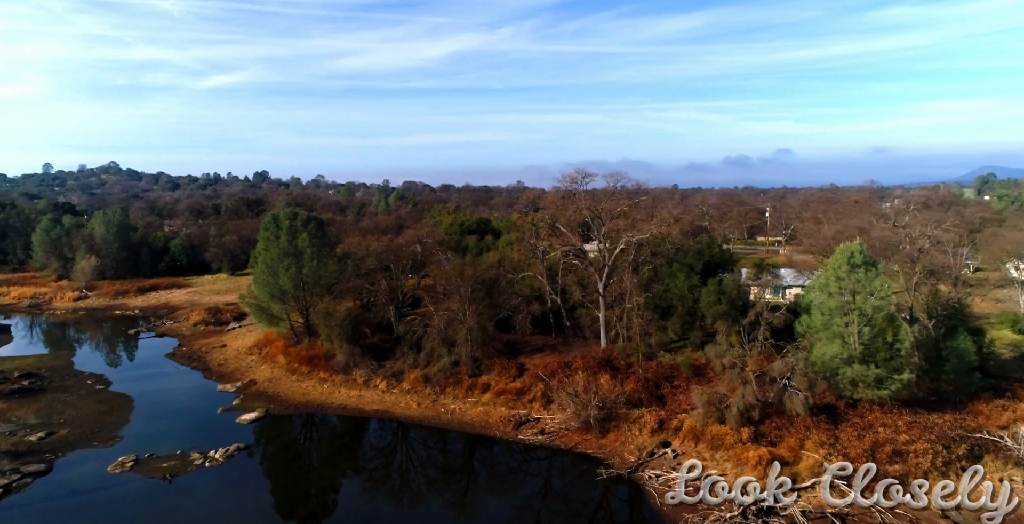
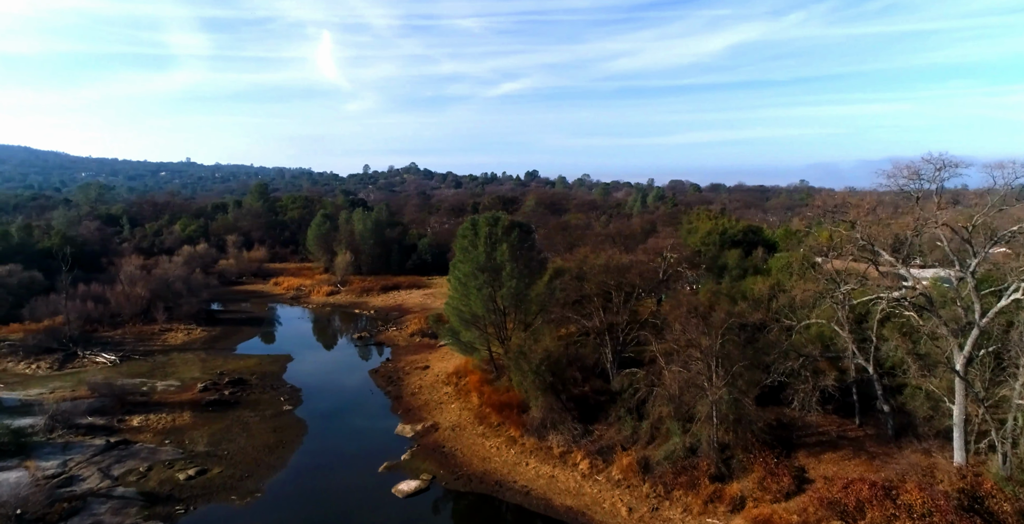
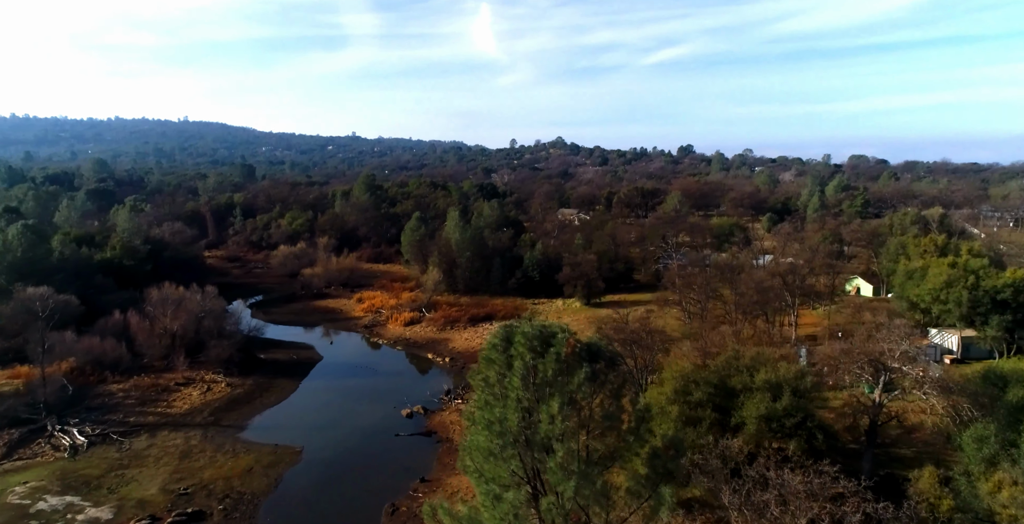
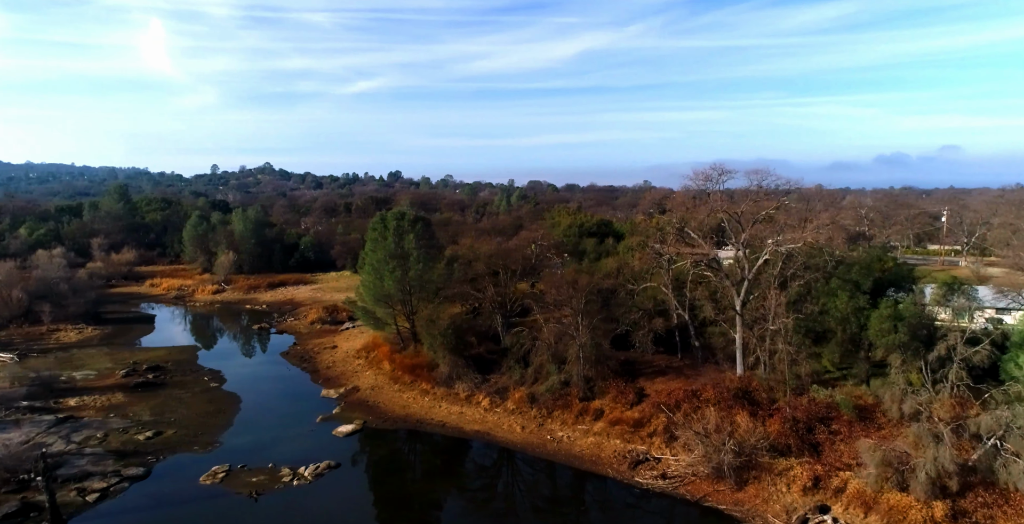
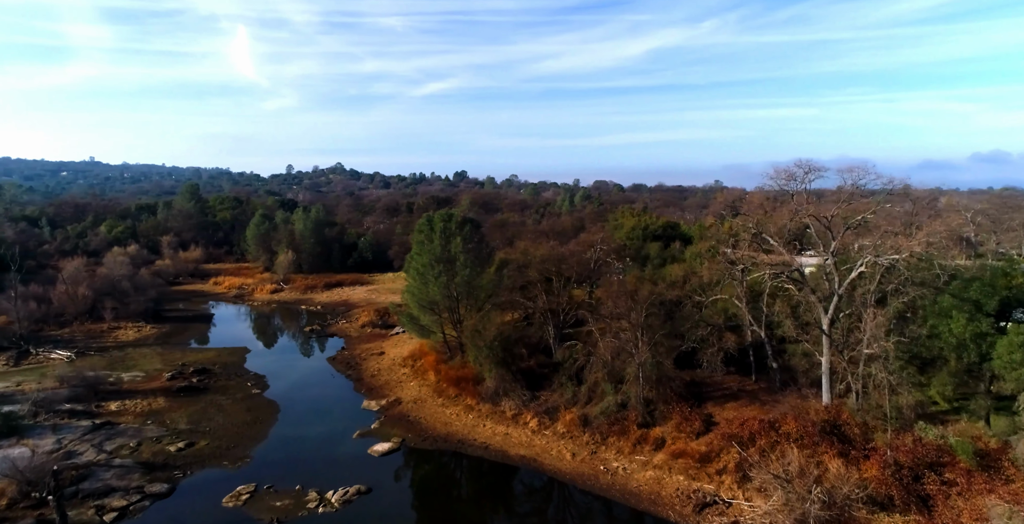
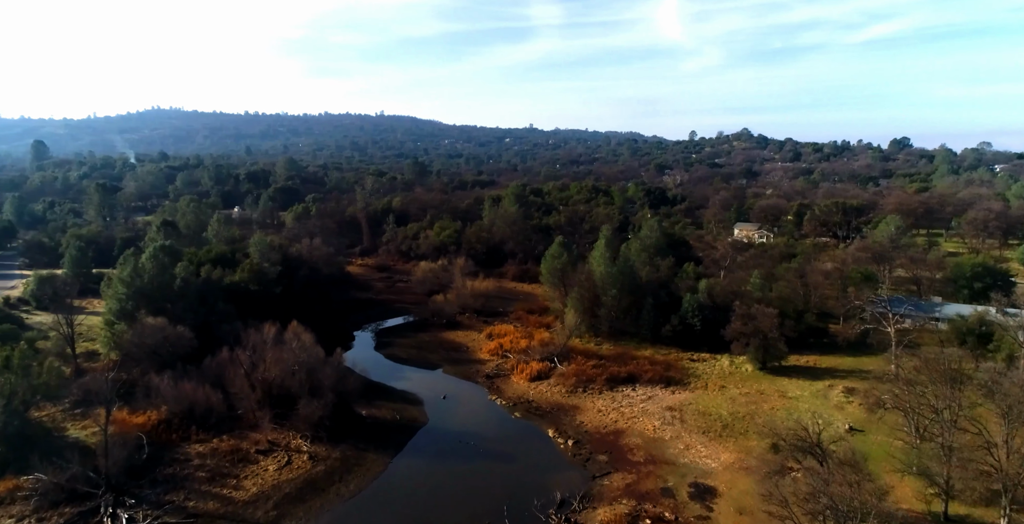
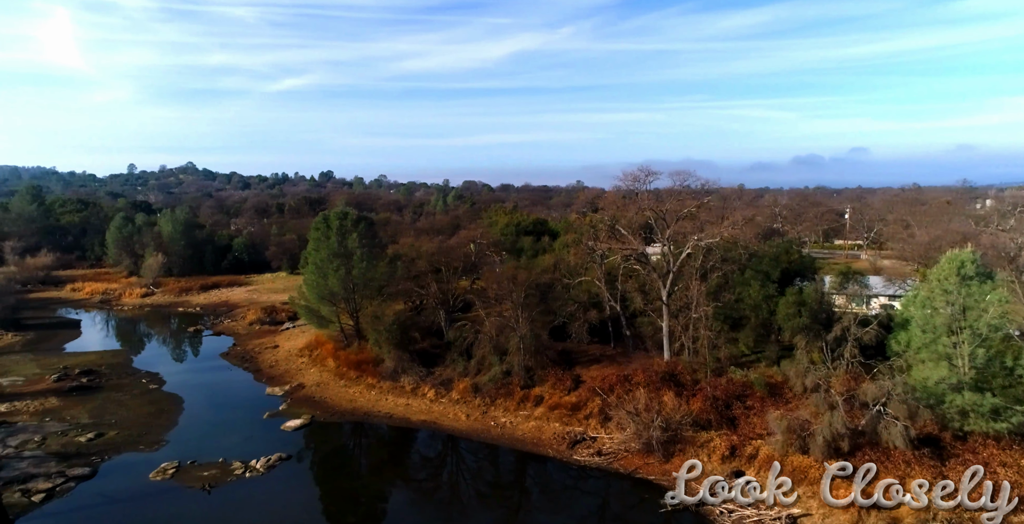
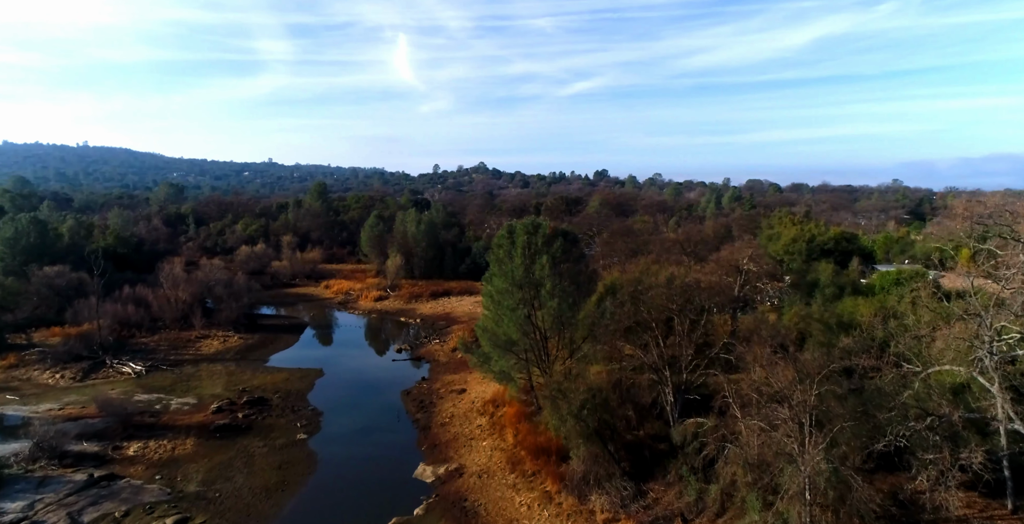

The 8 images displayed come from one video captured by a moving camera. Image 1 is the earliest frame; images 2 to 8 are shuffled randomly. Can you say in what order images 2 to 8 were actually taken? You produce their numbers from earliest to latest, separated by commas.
7, 4, 5, 2, 8, 3, 6
